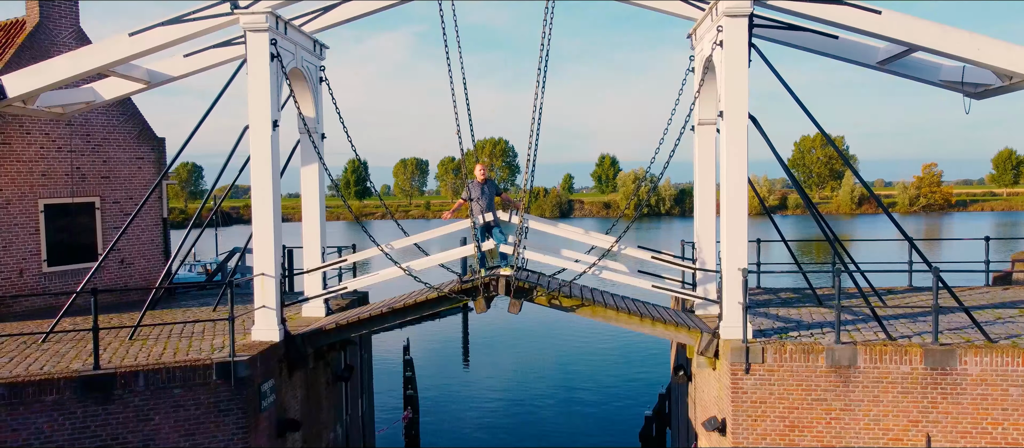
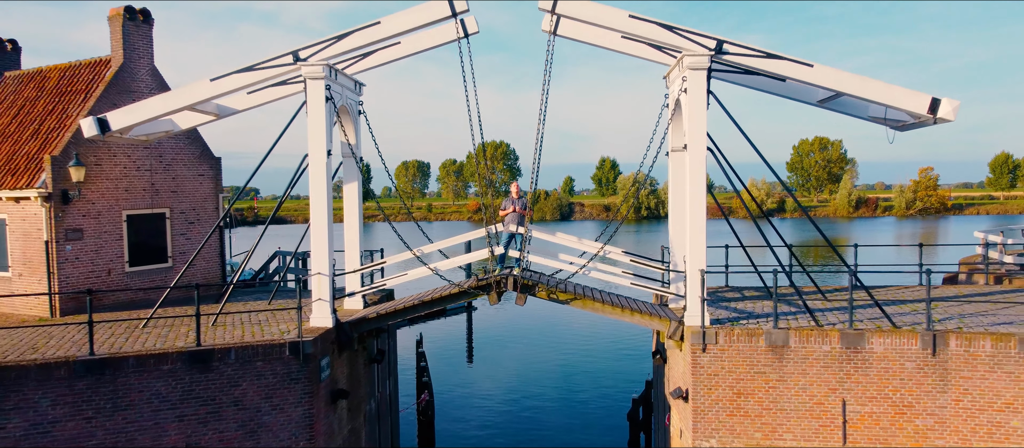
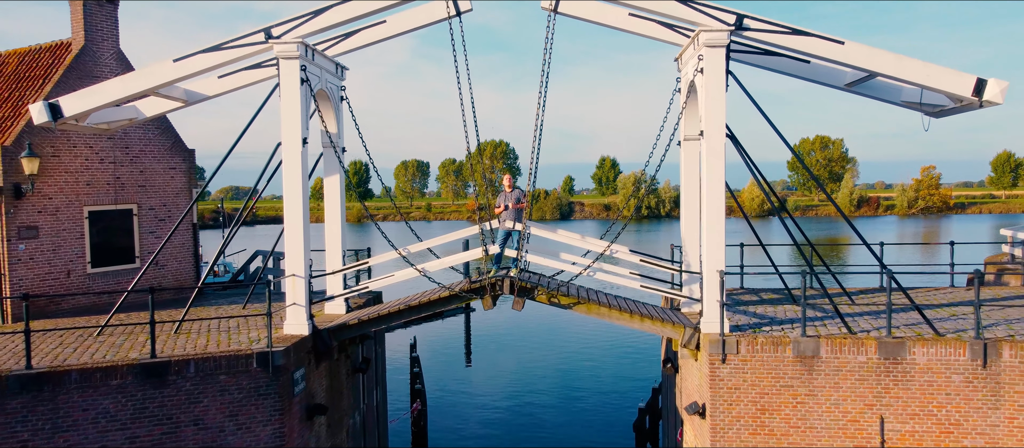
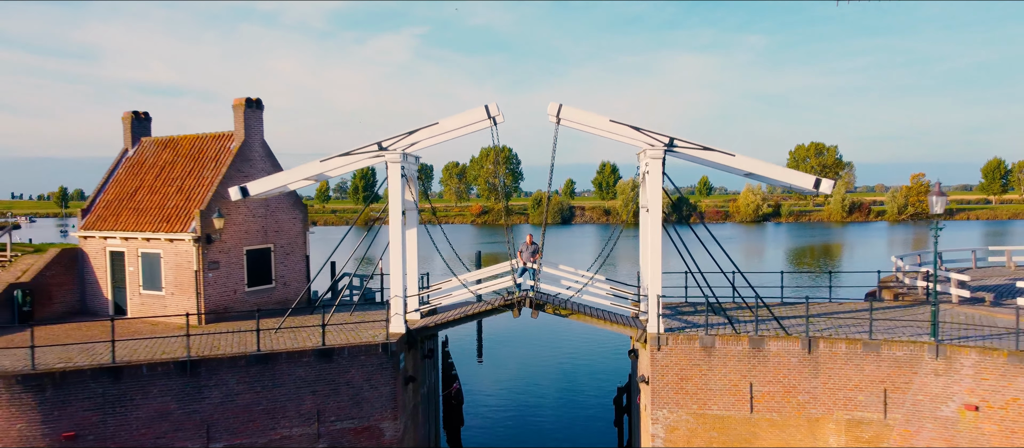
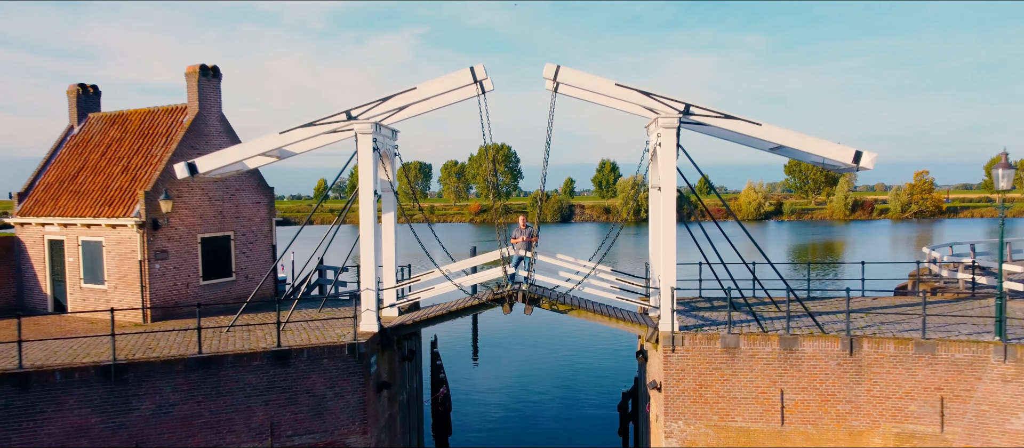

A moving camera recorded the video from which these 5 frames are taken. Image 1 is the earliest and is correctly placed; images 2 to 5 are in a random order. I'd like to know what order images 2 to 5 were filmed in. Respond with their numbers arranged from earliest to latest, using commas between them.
3, 2, 5, 4
